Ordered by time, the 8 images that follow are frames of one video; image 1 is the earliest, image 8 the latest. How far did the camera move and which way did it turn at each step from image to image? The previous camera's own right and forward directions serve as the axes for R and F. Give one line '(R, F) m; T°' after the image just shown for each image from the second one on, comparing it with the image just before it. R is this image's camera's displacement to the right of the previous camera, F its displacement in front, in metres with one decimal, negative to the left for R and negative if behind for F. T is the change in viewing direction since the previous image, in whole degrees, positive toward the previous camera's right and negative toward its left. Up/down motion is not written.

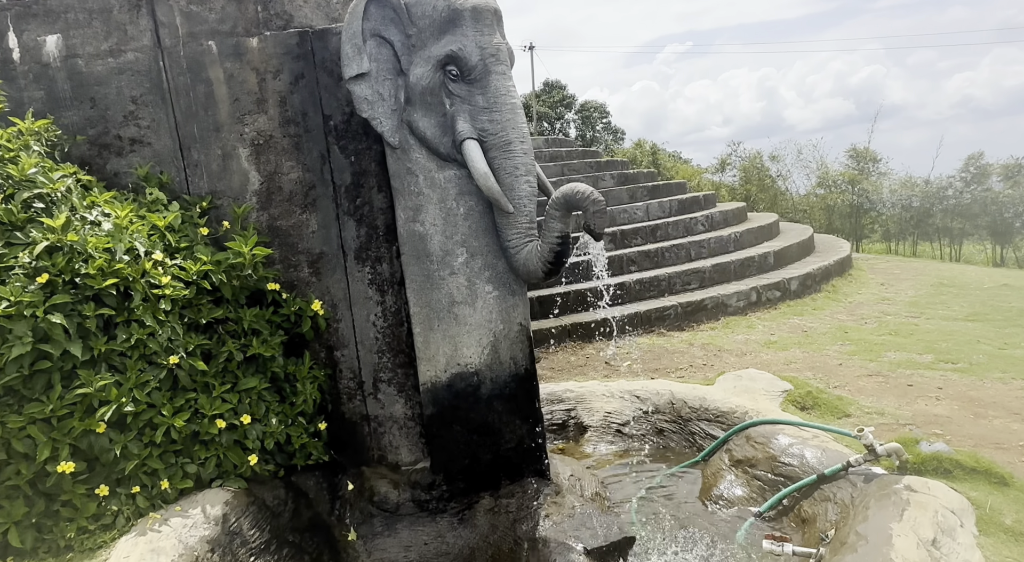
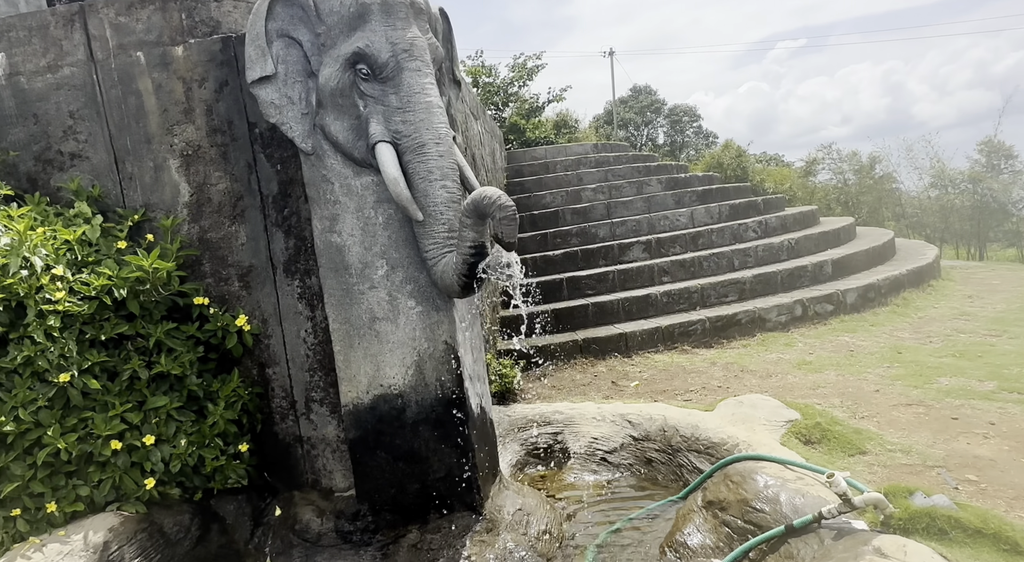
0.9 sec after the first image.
(+0.7, +0.3) m; -8°
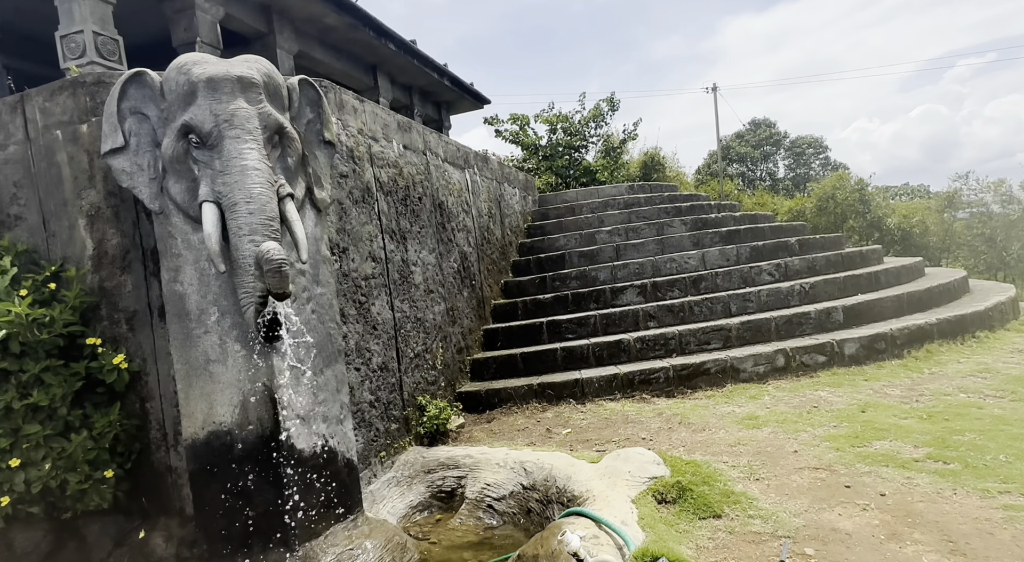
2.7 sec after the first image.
(+1.4, 0.0) m; -11°
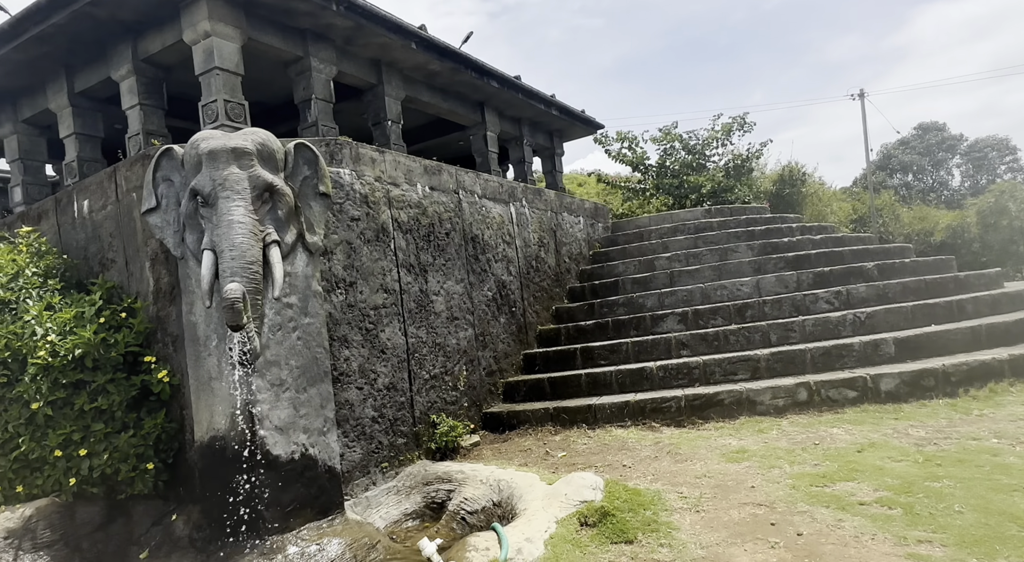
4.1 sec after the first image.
(+1.1, -0.2) m; -13°
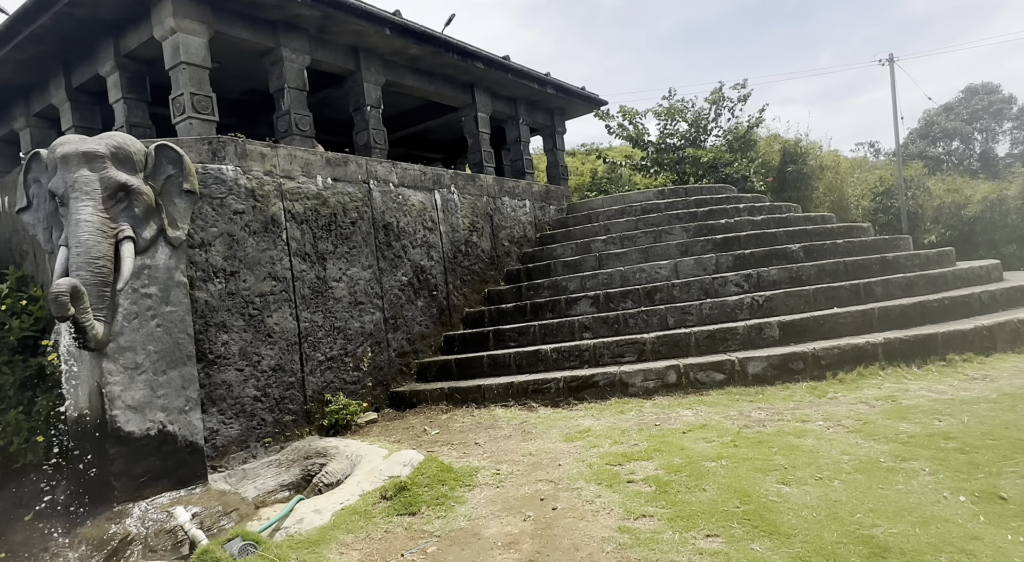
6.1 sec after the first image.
(+1.3, -0.2) m; -3°
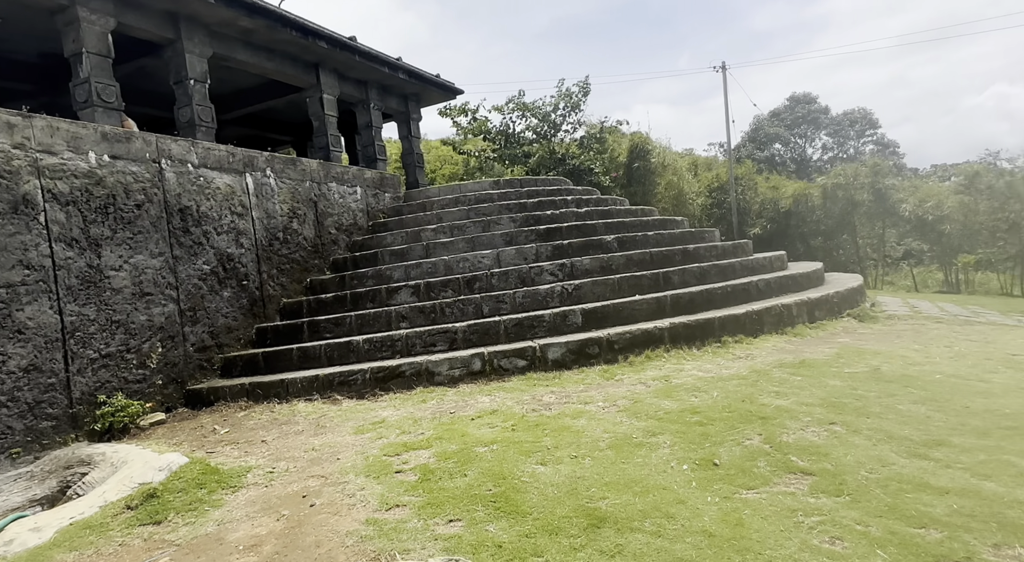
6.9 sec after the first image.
(+0.5, 0.0) m; +12°
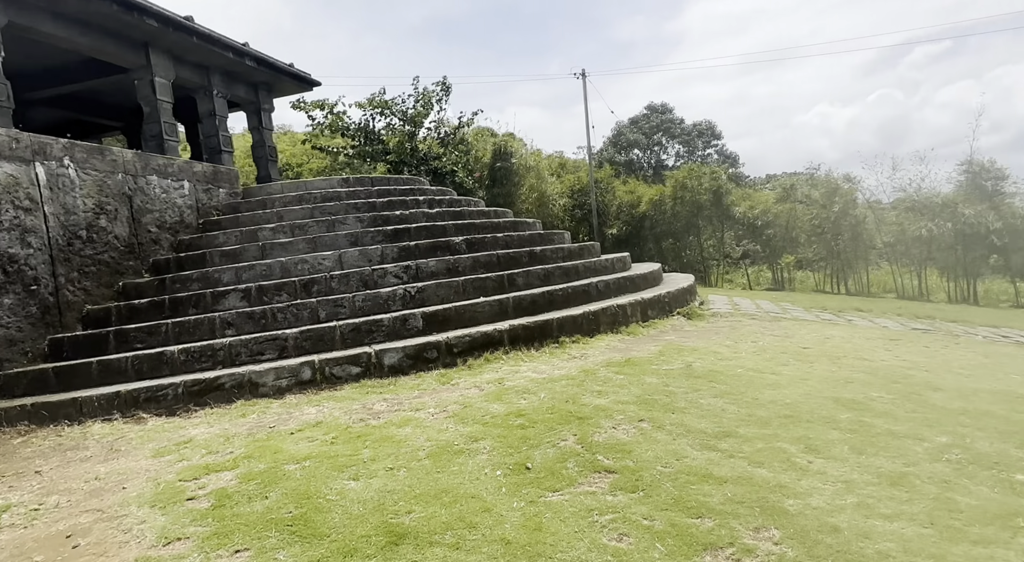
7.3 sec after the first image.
(+0.3, 0.0) m; +12°
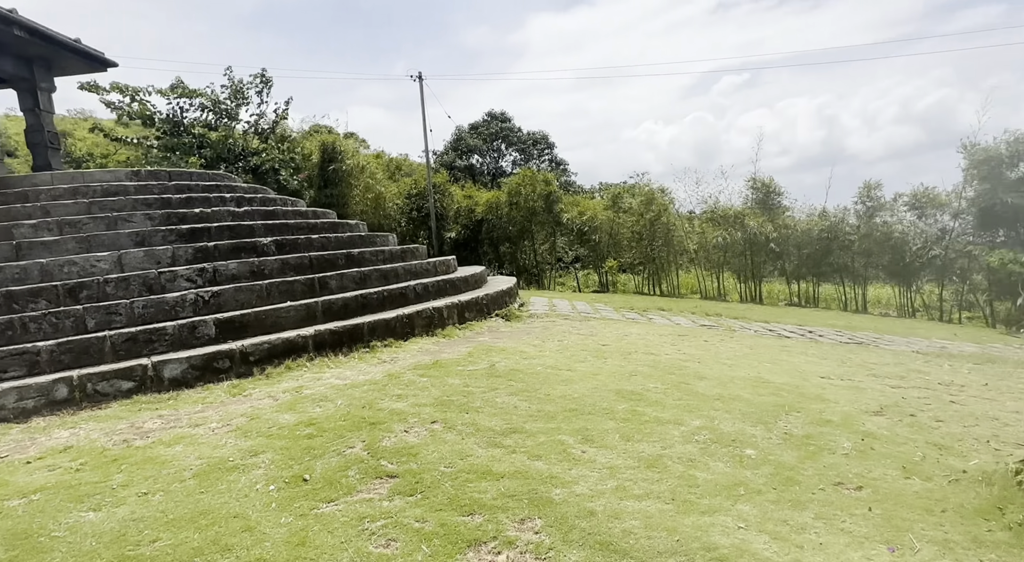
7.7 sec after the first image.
(+0.3, 0.0) m; +15°
